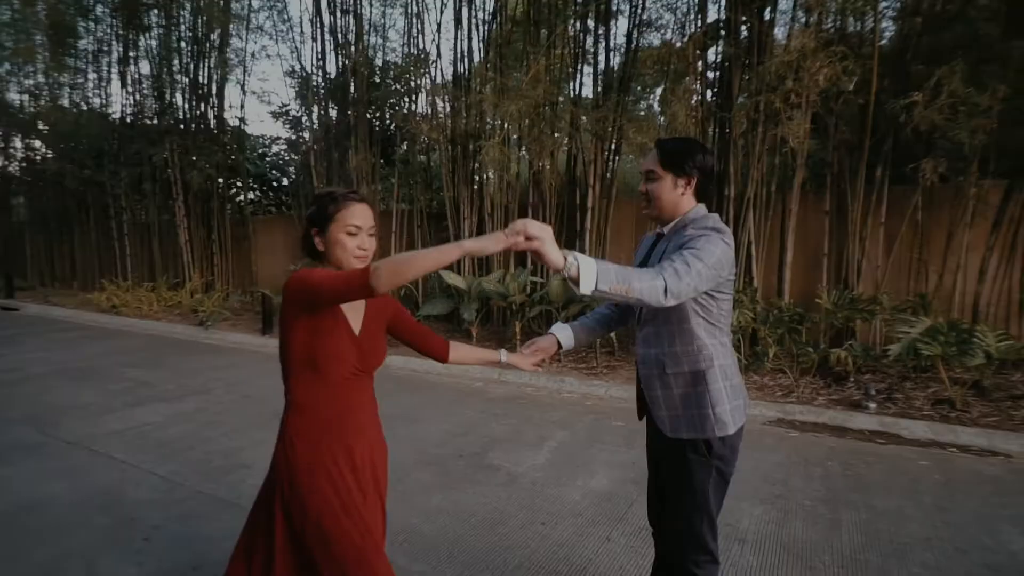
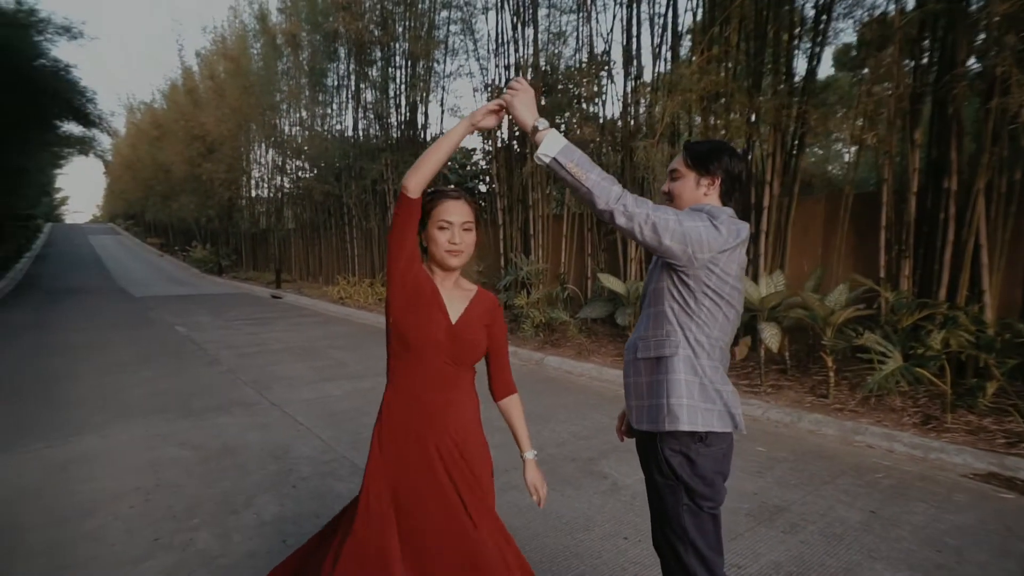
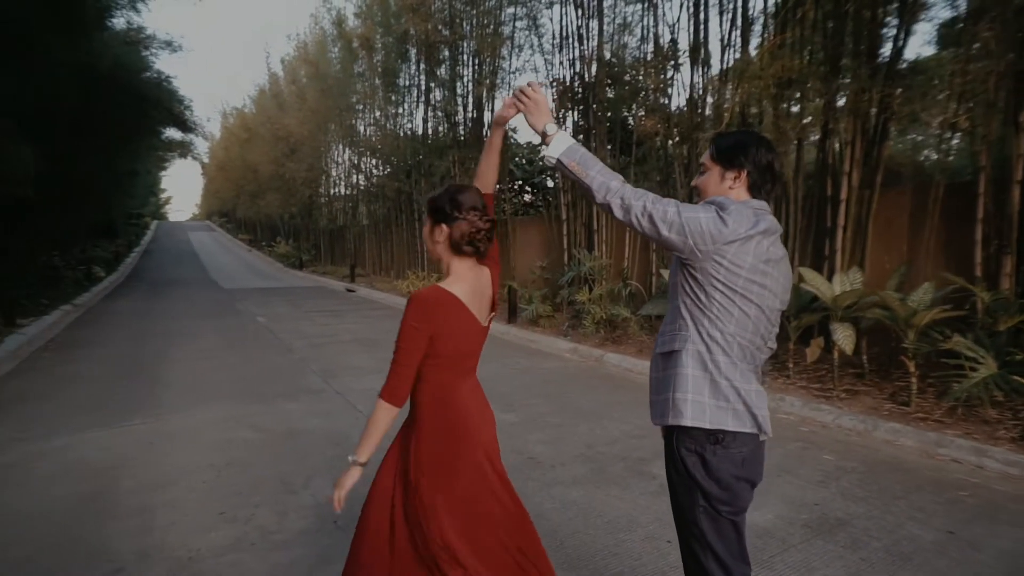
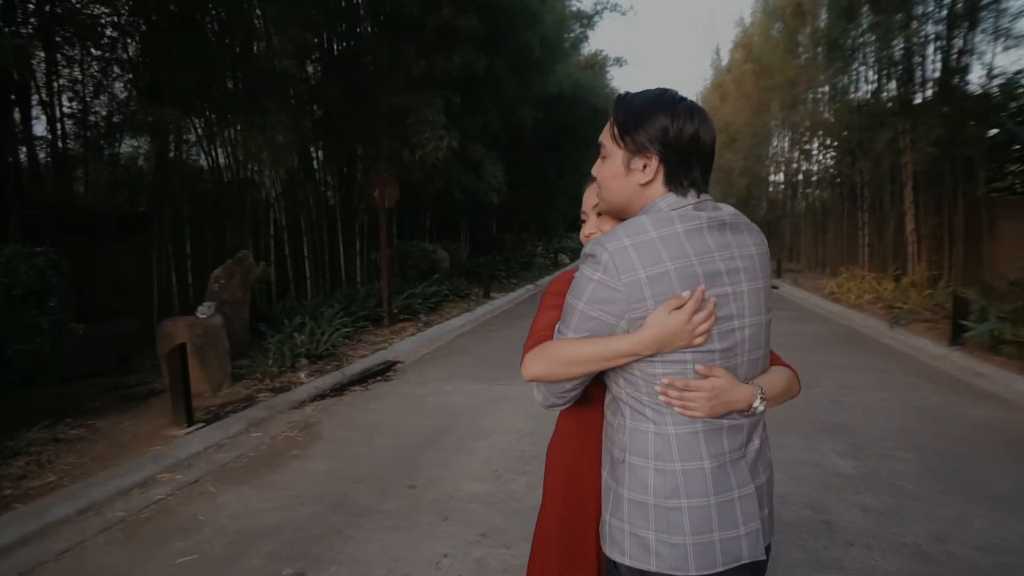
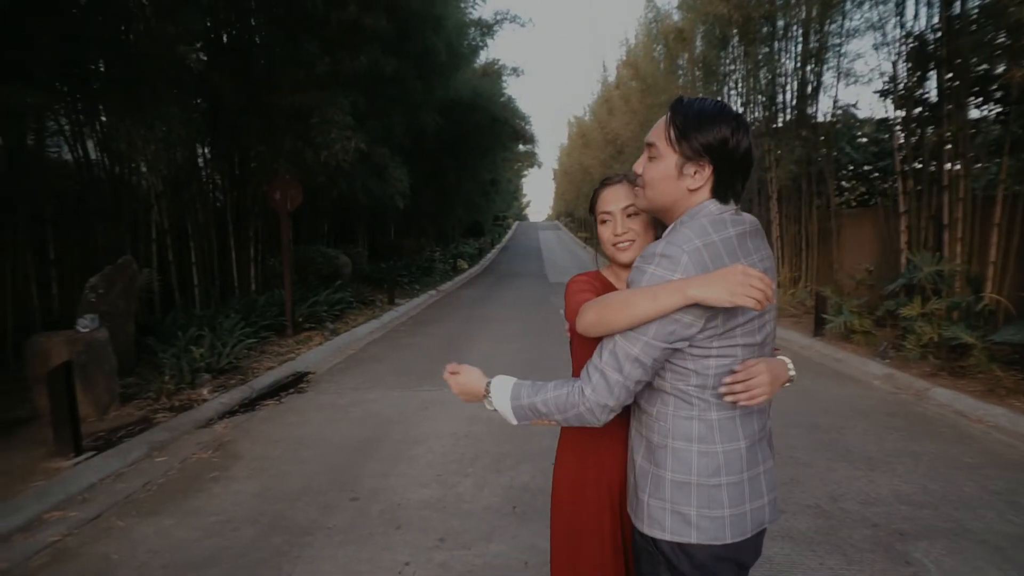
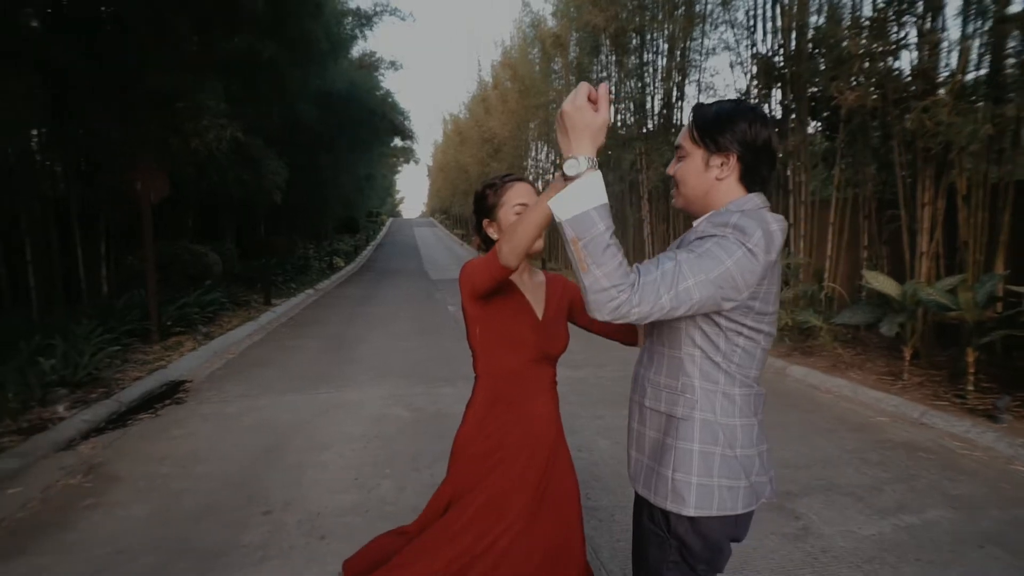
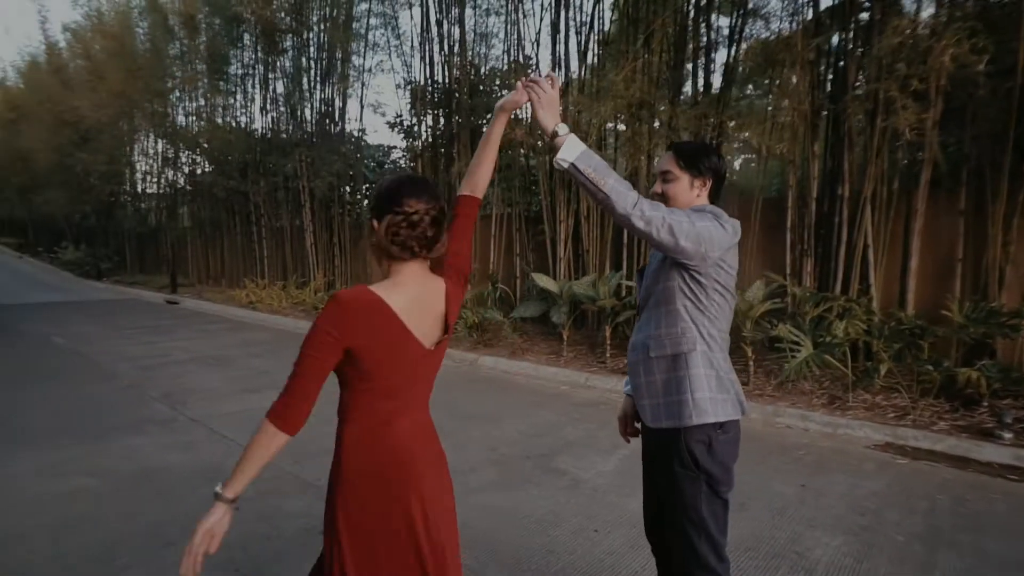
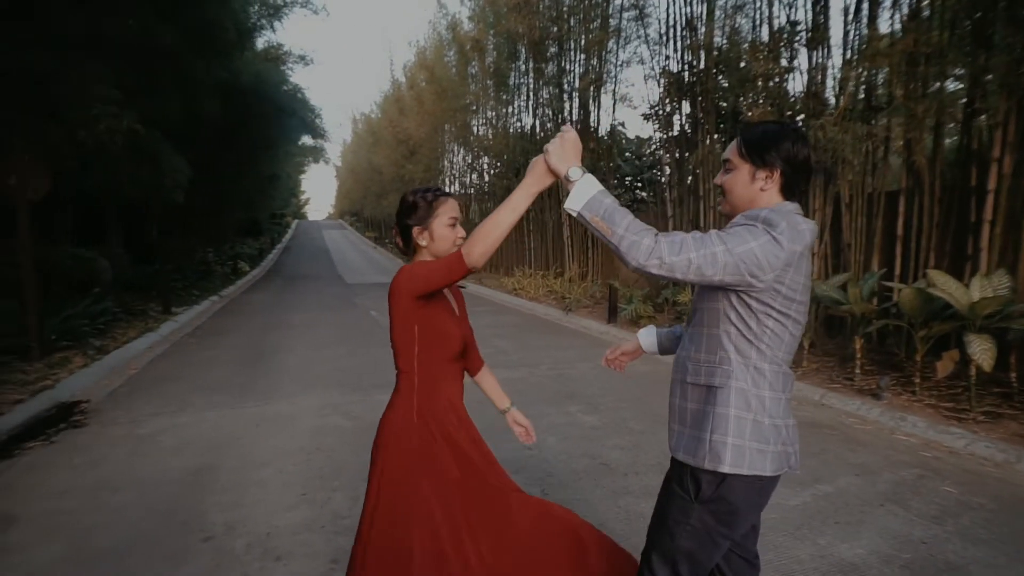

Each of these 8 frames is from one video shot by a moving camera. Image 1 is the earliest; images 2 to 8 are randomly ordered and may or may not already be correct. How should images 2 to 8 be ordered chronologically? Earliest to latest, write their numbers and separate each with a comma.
7, 2, 3, 8, 6, 5, 4
